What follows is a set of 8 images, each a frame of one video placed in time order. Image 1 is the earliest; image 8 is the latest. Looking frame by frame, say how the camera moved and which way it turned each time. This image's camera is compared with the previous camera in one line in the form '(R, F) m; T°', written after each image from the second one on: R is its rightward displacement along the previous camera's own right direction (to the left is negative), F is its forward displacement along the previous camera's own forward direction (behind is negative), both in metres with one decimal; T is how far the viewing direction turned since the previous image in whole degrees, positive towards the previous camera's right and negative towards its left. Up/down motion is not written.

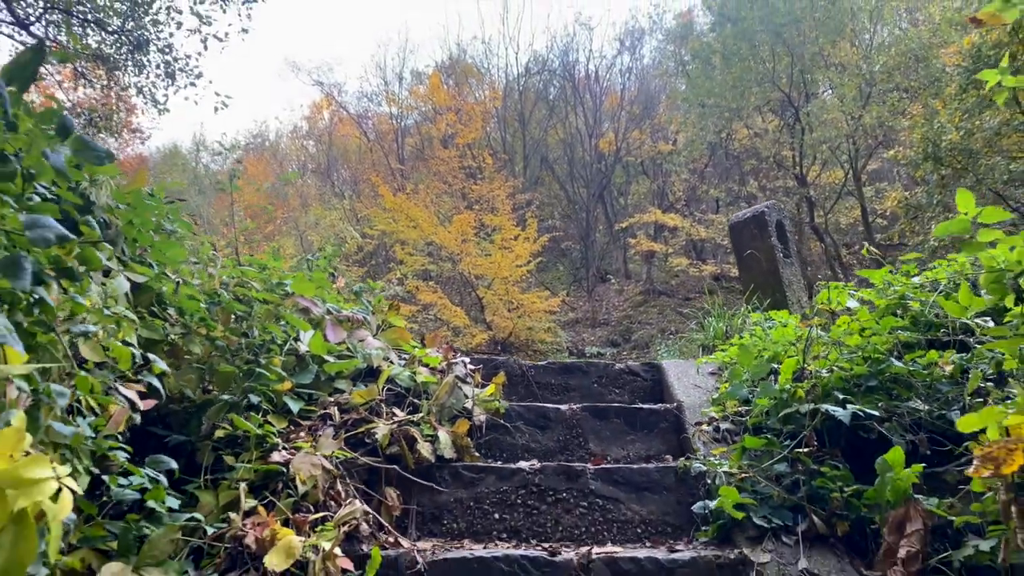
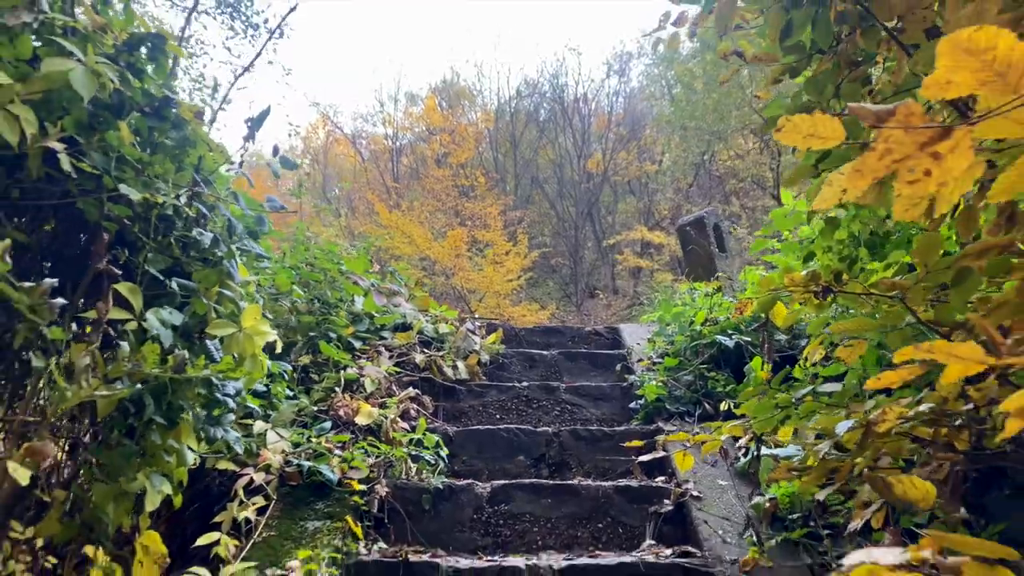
(0.0, -0.8) m; +1°
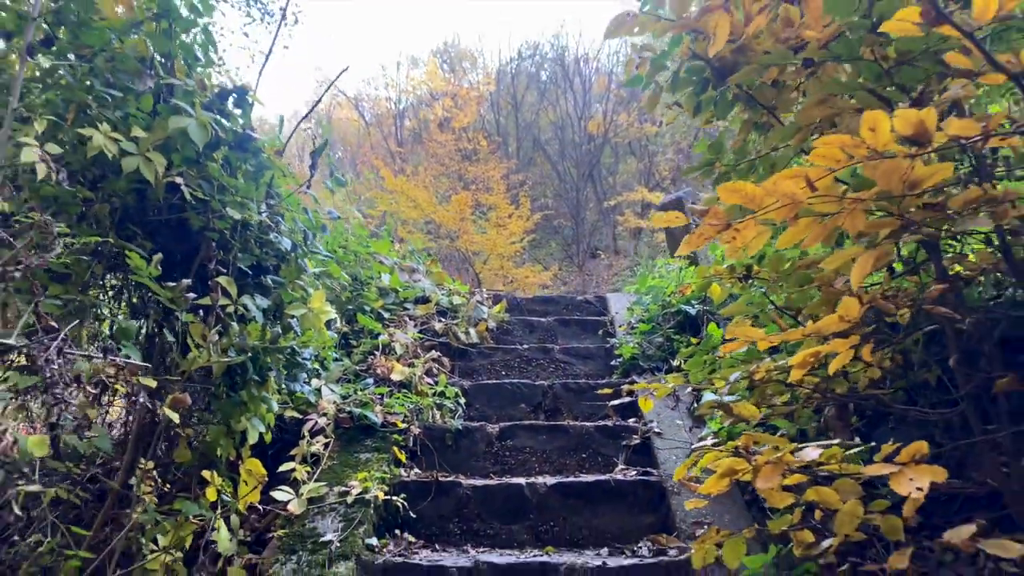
(0.0, -0.5) m; 0°
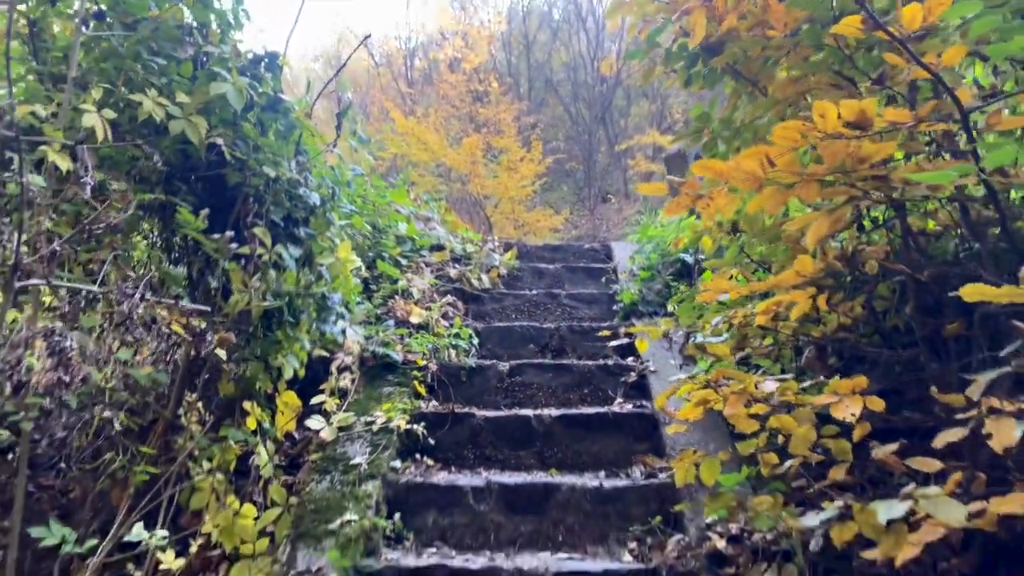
(0.0, -0.2) m; -1°
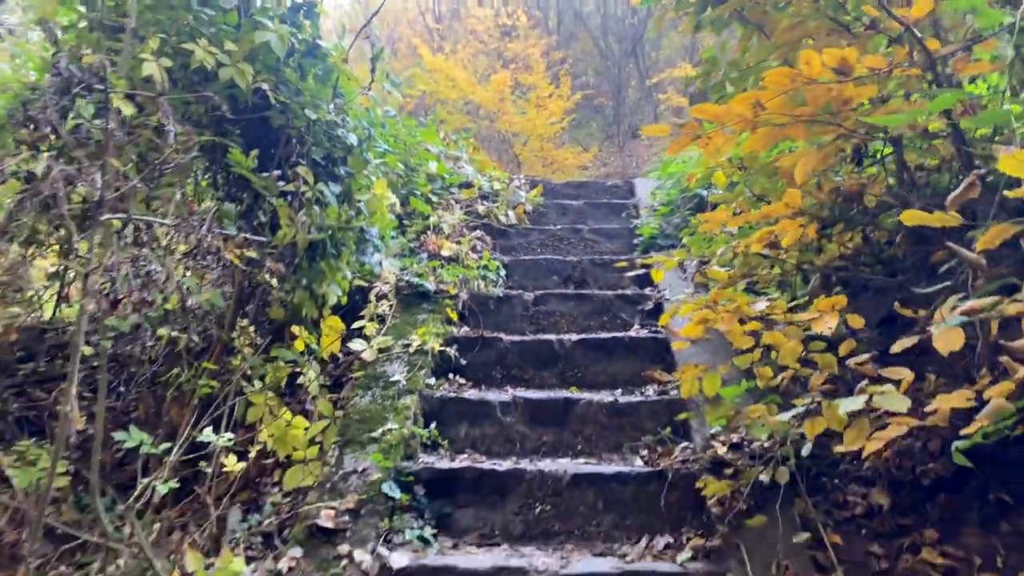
(0.0, -0.2) m; -2°
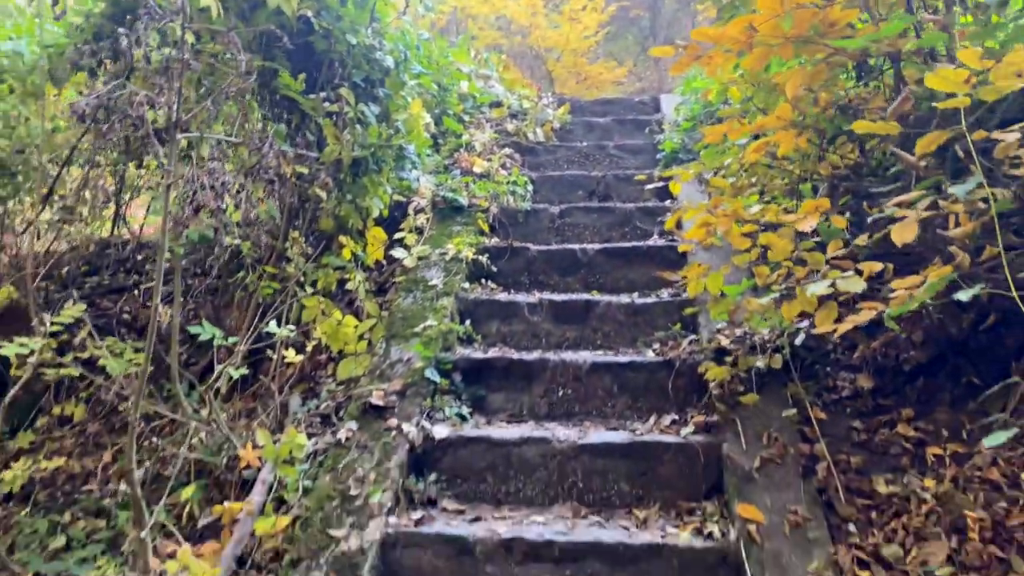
(0.0, -0.2) m; -2°
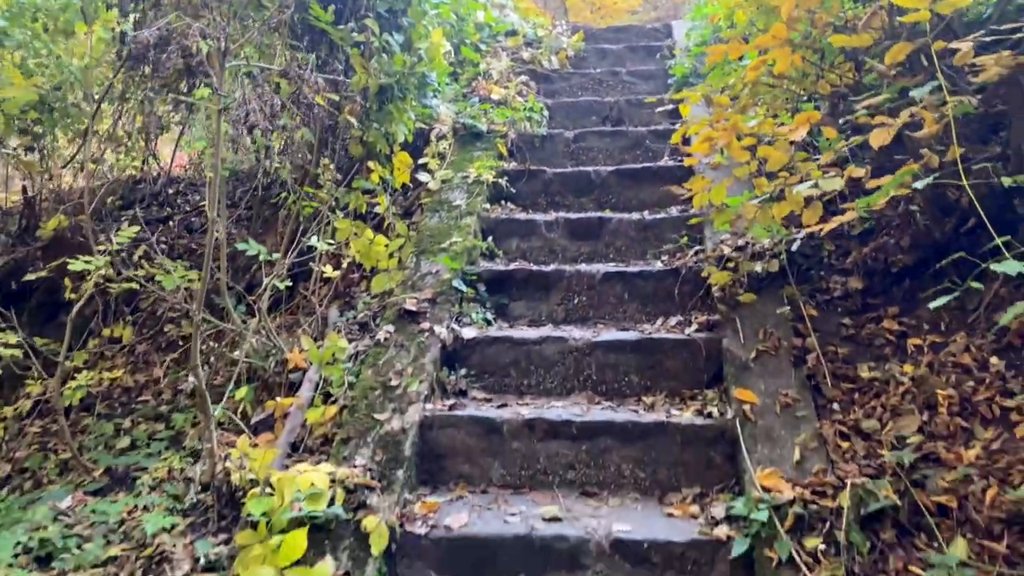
(0.0, -0.2) m; -1°
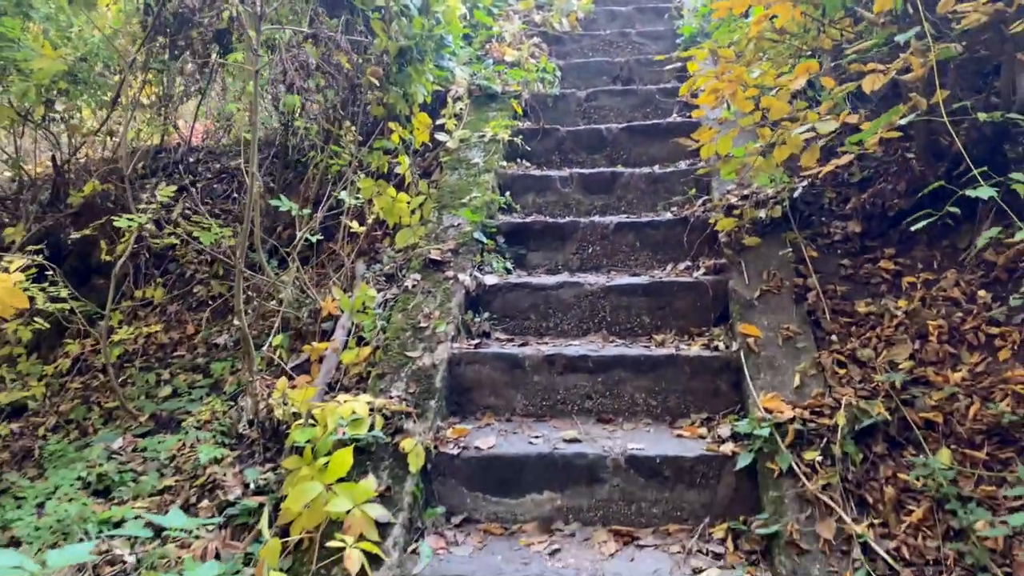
(0.0, -0.2) m; -1°
